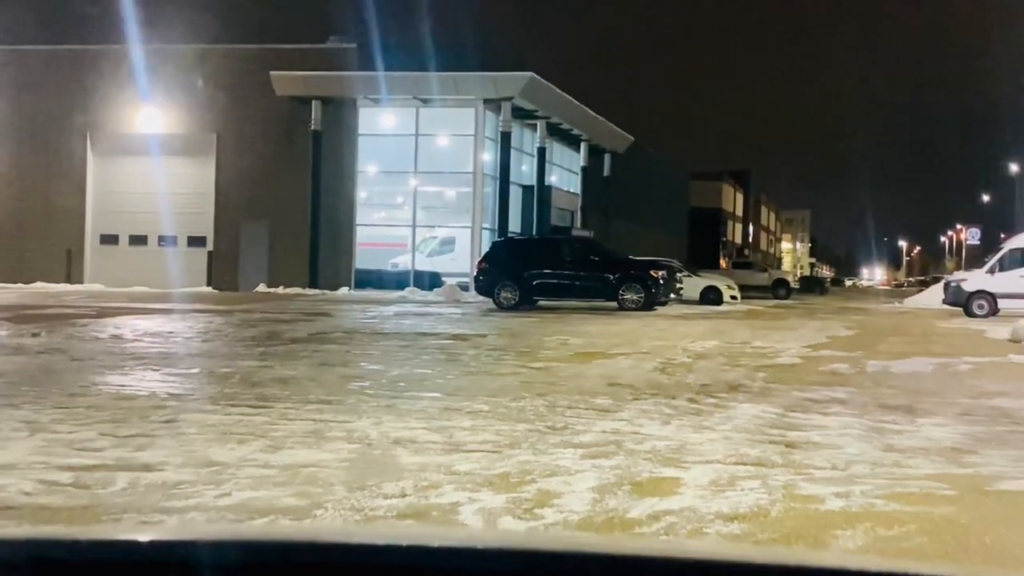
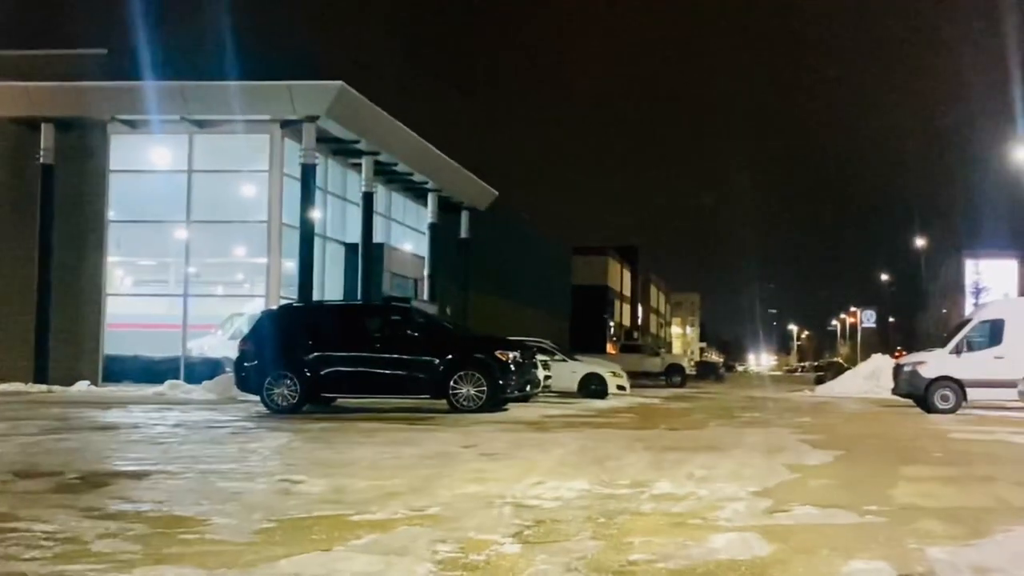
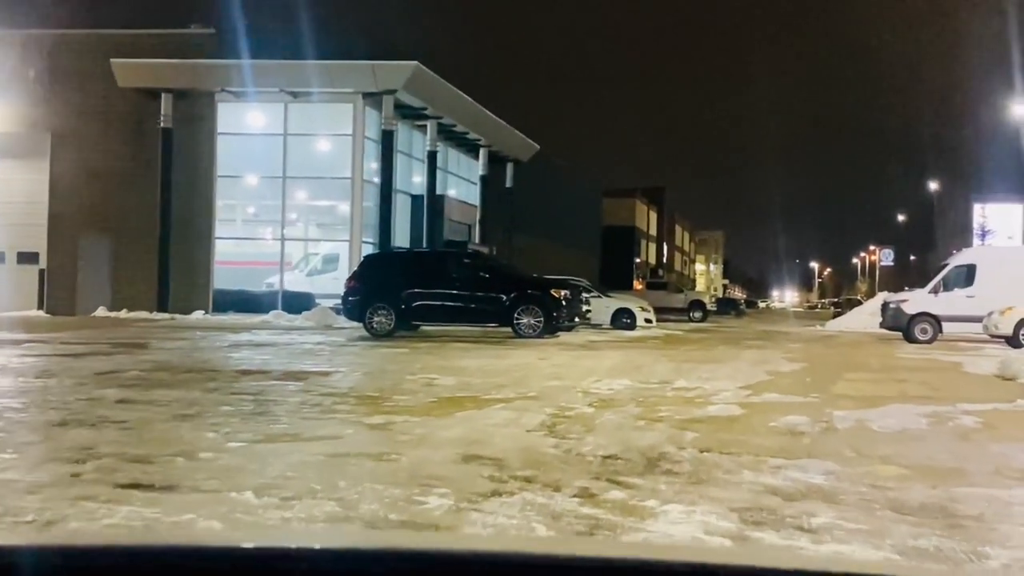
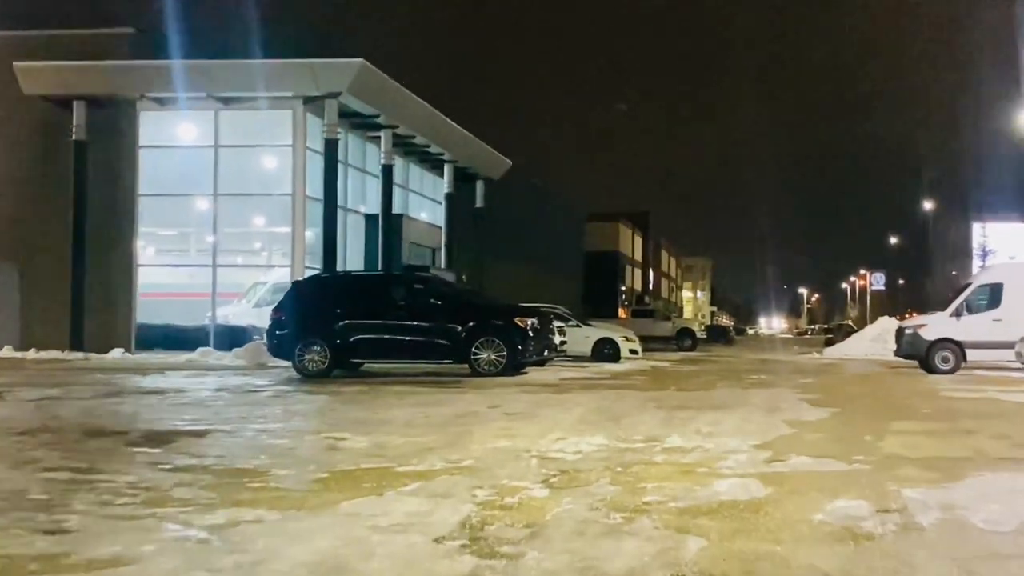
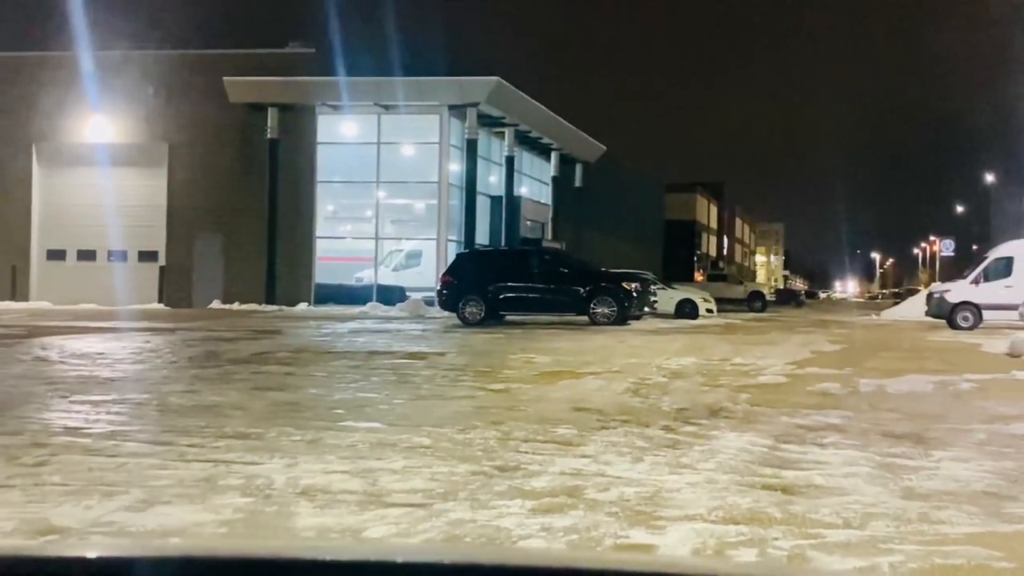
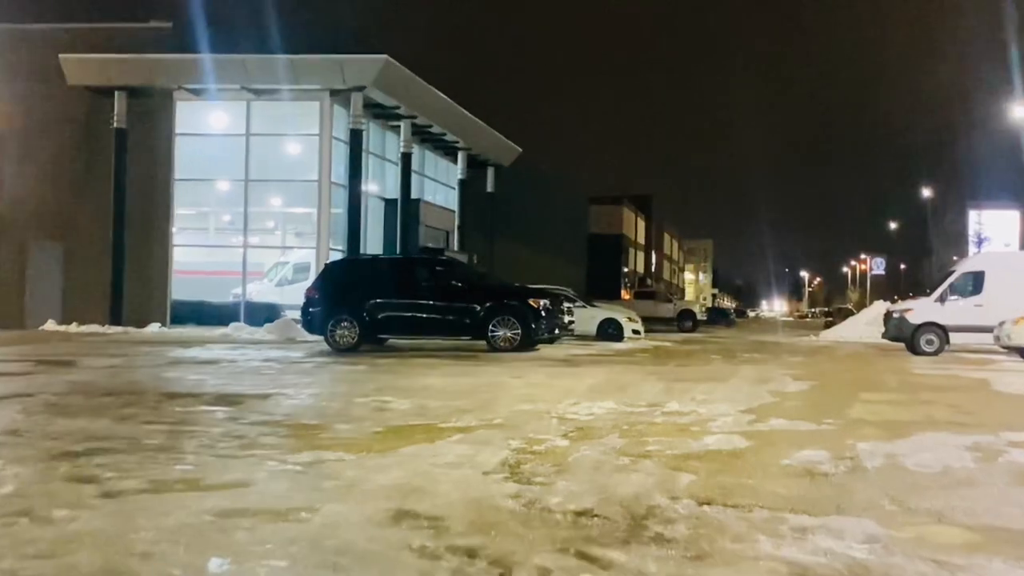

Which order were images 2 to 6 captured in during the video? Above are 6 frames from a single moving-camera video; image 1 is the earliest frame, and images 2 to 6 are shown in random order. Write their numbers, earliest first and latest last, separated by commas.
5, 3, 6, 4, 2
